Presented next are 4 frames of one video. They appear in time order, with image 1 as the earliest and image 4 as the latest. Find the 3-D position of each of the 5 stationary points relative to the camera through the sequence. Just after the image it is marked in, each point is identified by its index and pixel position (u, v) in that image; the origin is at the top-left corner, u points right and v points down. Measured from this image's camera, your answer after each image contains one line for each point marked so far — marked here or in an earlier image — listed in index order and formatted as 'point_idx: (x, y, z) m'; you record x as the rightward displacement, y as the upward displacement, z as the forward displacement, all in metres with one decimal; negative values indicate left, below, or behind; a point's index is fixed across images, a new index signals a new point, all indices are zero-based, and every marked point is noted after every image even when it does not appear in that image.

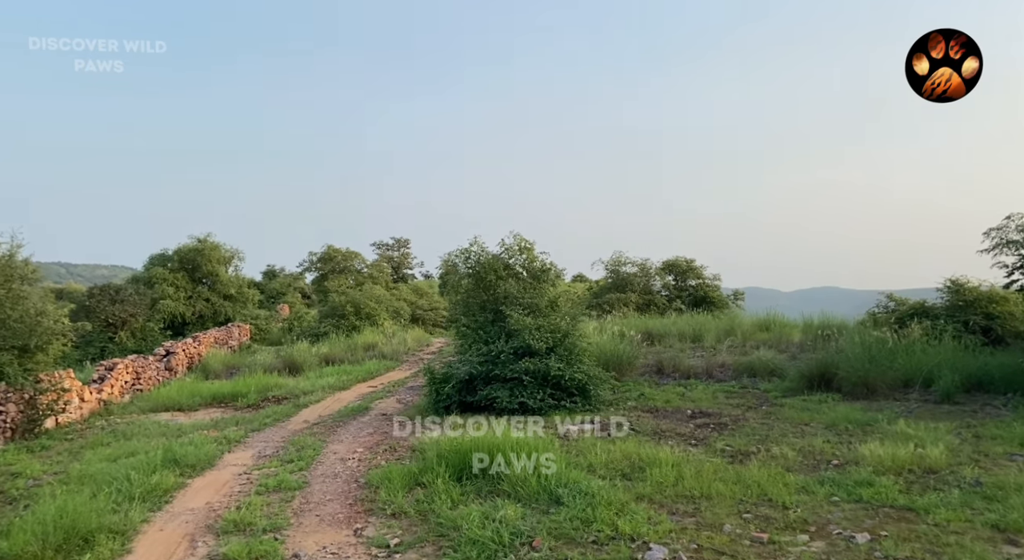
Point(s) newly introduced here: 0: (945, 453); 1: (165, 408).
0: (+4.2, -1.7, +6.7) m
1: (-5.9, -2.2, +11.9) m
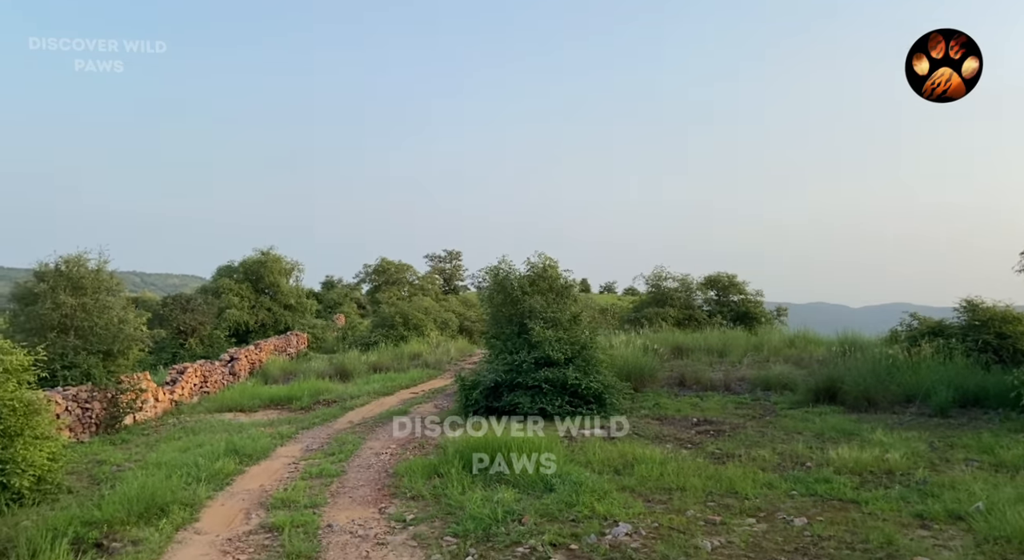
0: (+4.2, -1.9, +7.4) m
1: (-5.4, -2.5, +13.4) m
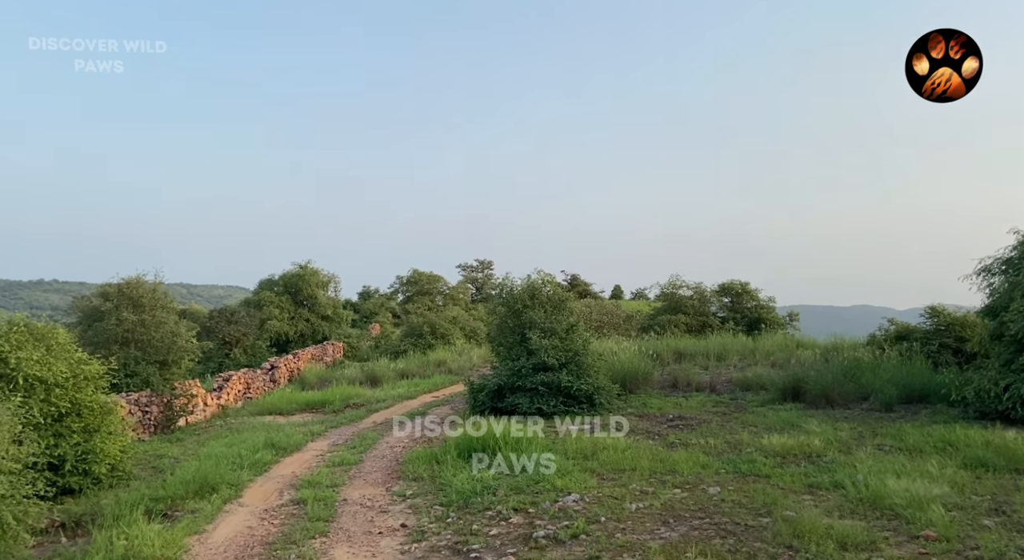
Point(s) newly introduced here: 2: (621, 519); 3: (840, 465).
0: (+4.0, -2.1, +8.8) m
1: (-5.3, -2.8, +15.3) m
2: (+1.0, -2.2, +6.3) m
3: (+3.7, -2.1, +7.8) m
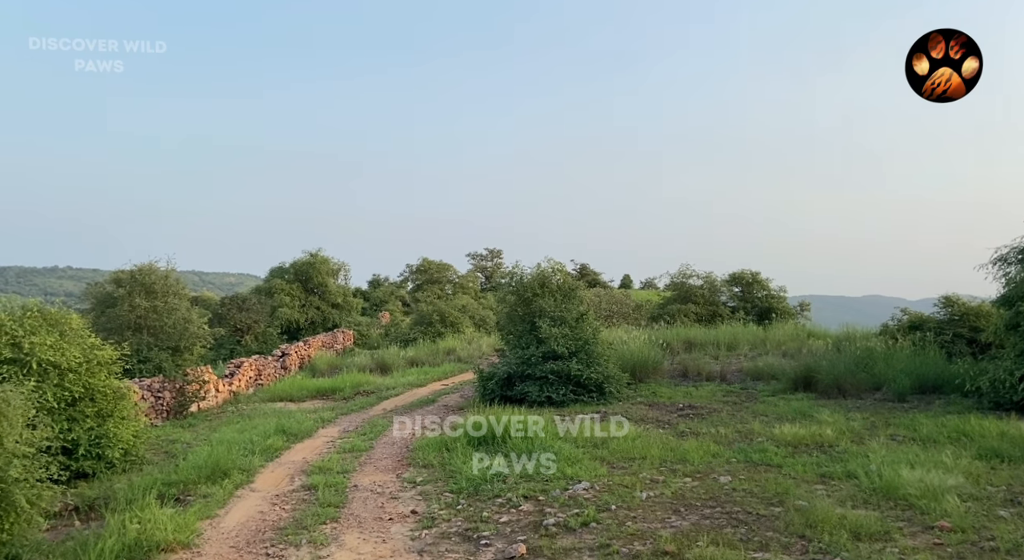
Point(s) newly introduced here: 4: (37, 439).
0: (+4.1, -1.9, +8.8) m
1: (-5.1, -2.6, +15.3) m
2: (+1.1, -2.0, +6.3) m
3: (+3.8, -1.9, +7.8) m
4: (-3.7, -1.2, +5.5) m
